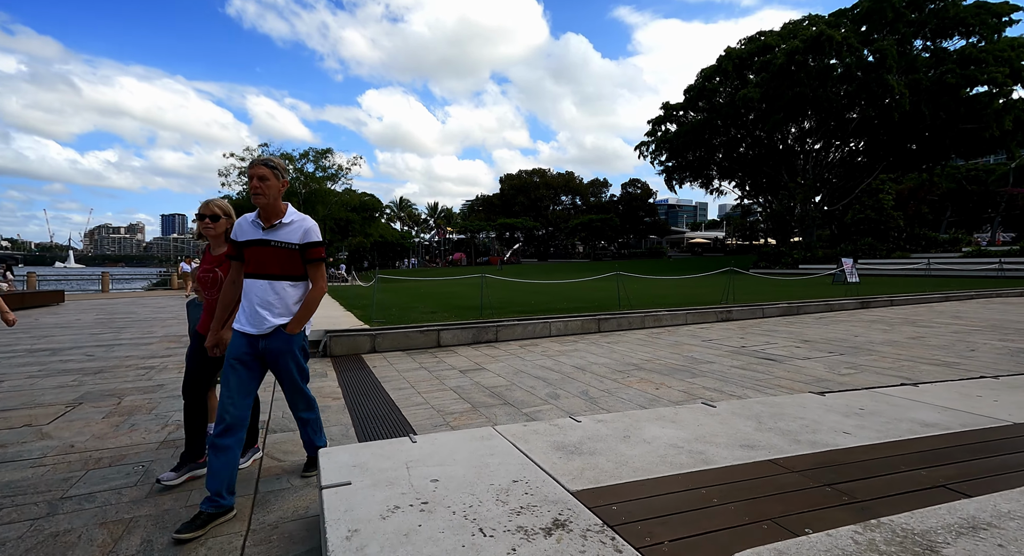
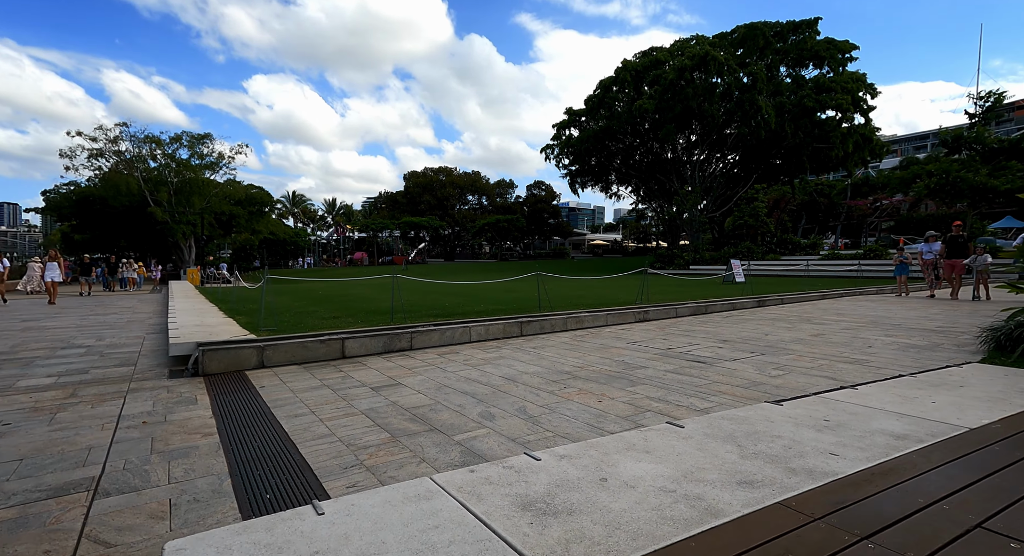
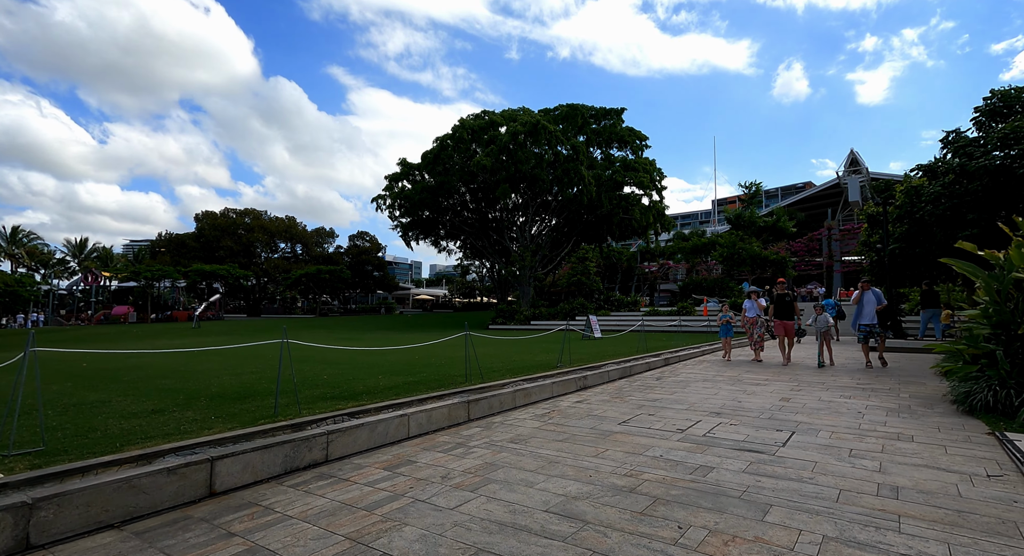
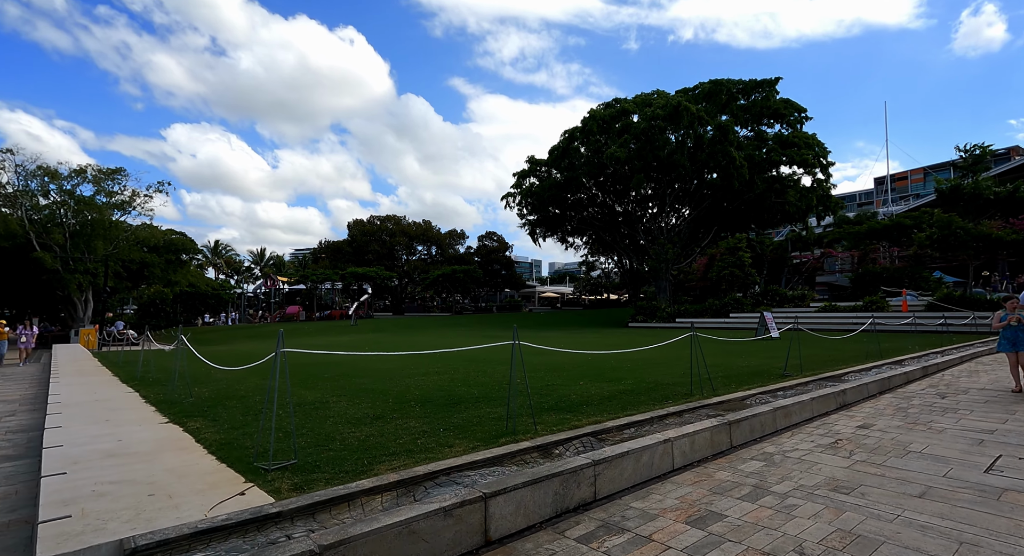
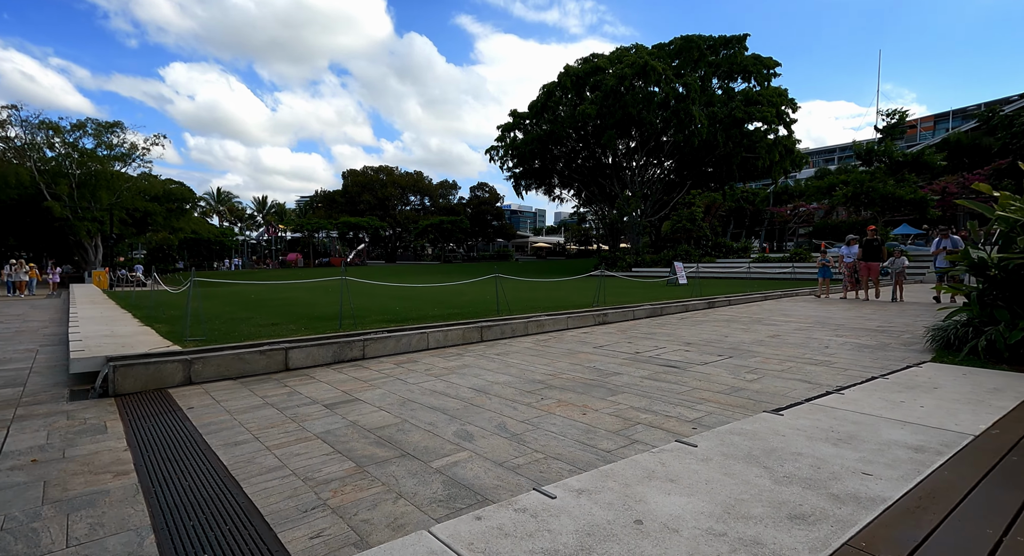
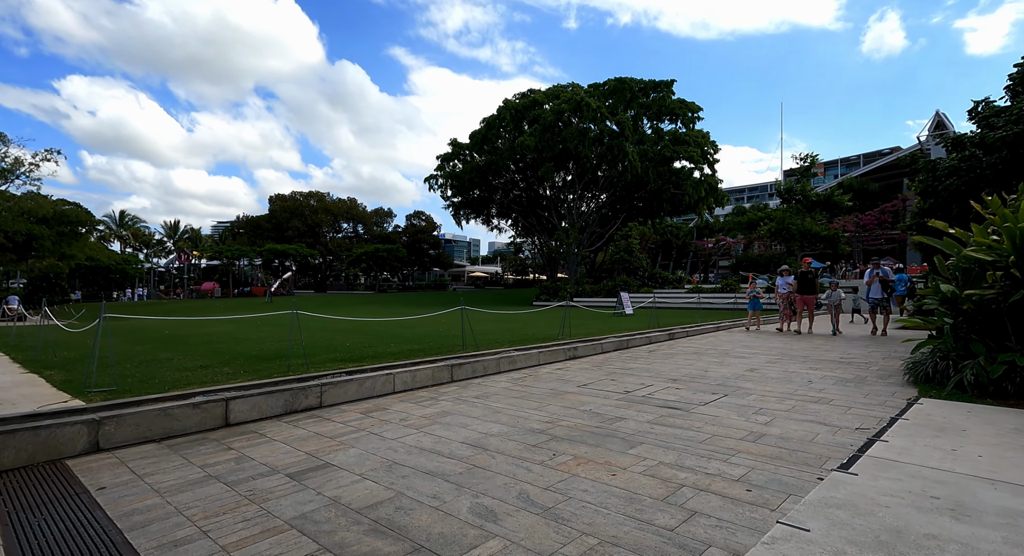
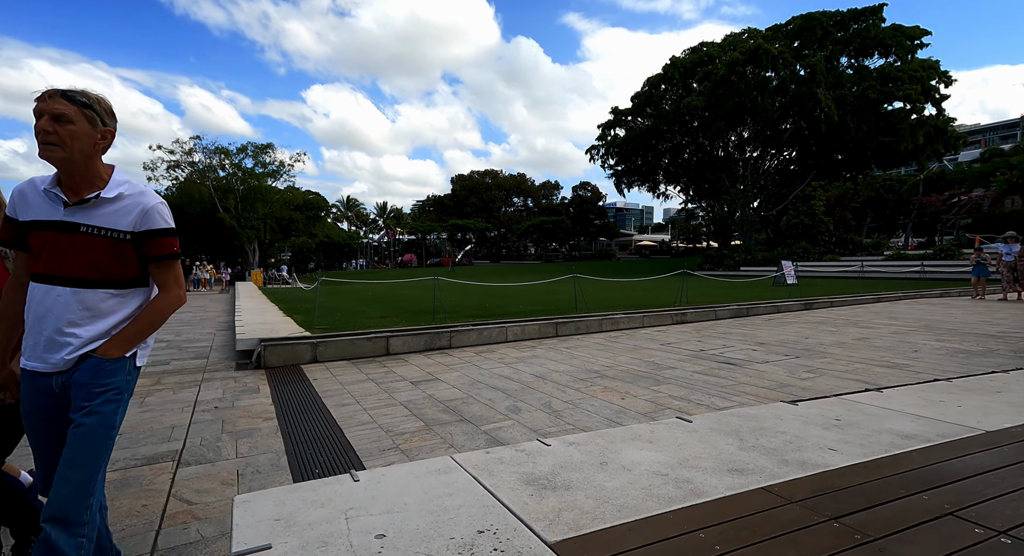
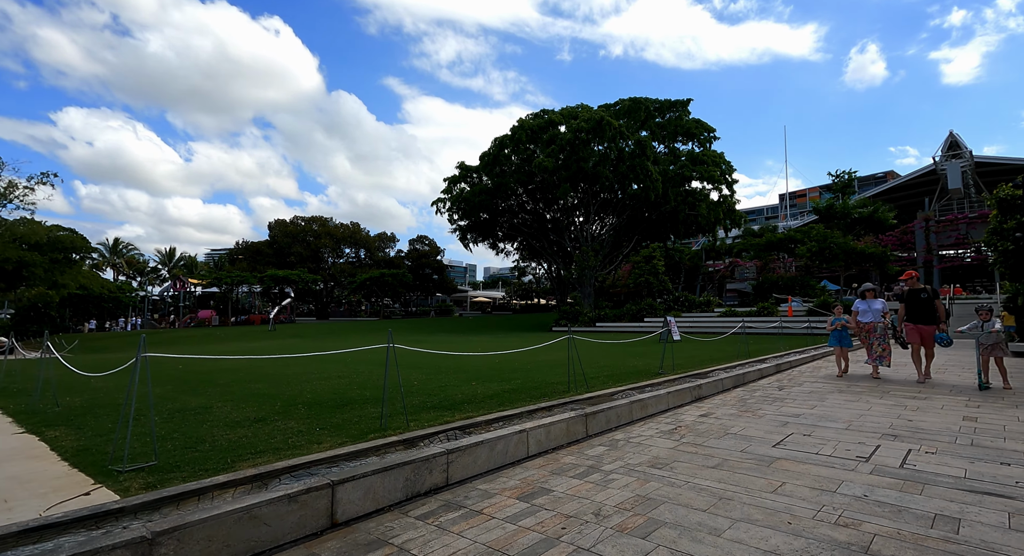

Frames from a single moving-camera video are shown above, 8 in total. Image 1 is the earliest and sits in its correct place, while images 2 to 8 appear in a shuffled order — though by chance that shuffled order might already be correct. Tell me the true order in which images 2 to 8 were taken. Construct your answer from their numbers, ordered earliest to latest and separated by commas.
7, 2, 5, 6, 3, 8, 4
